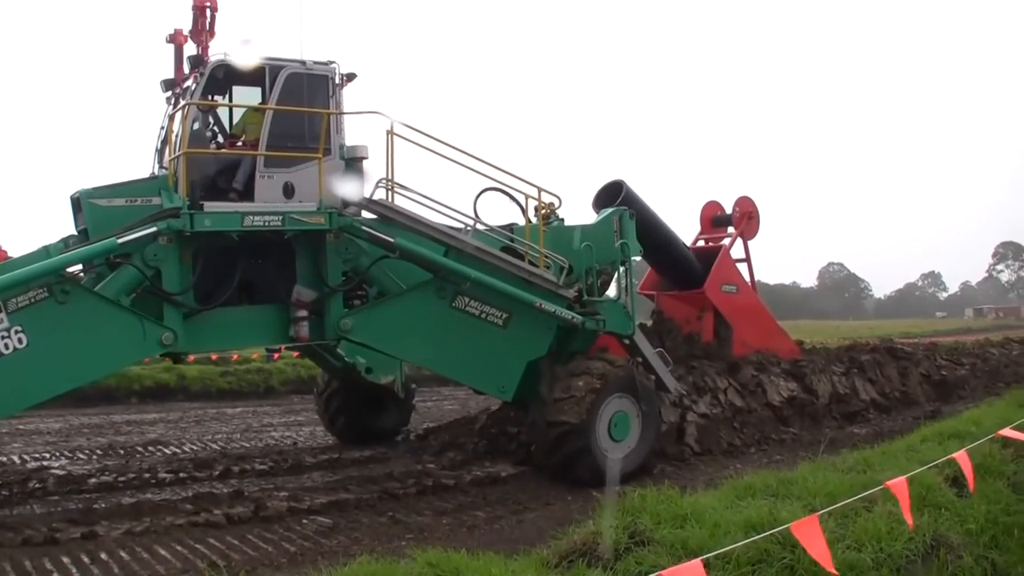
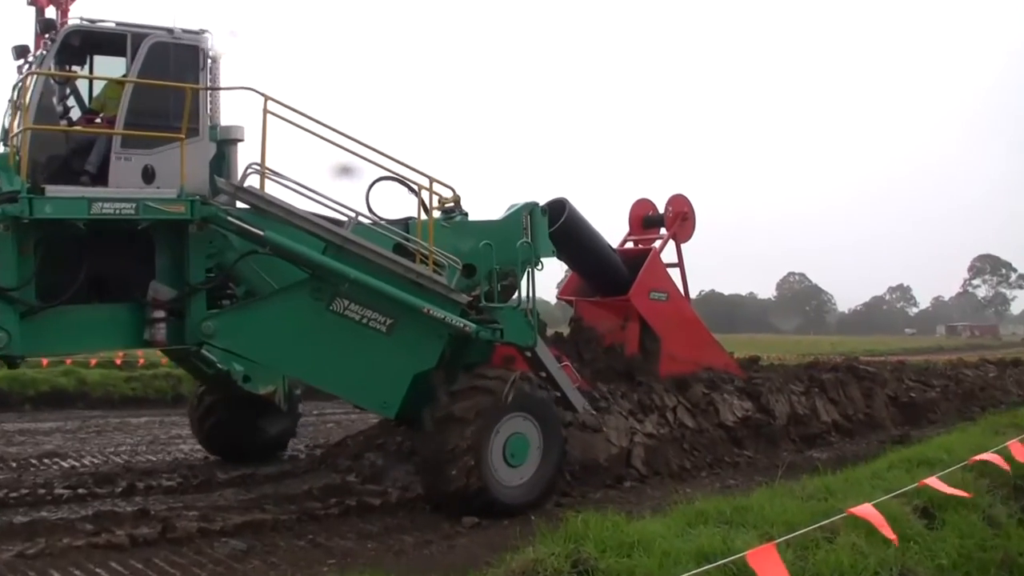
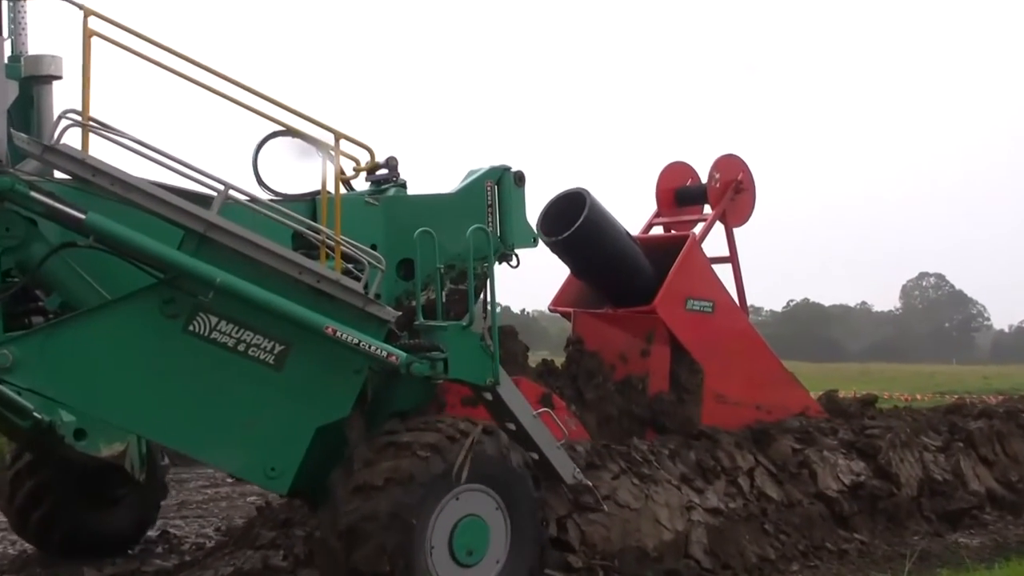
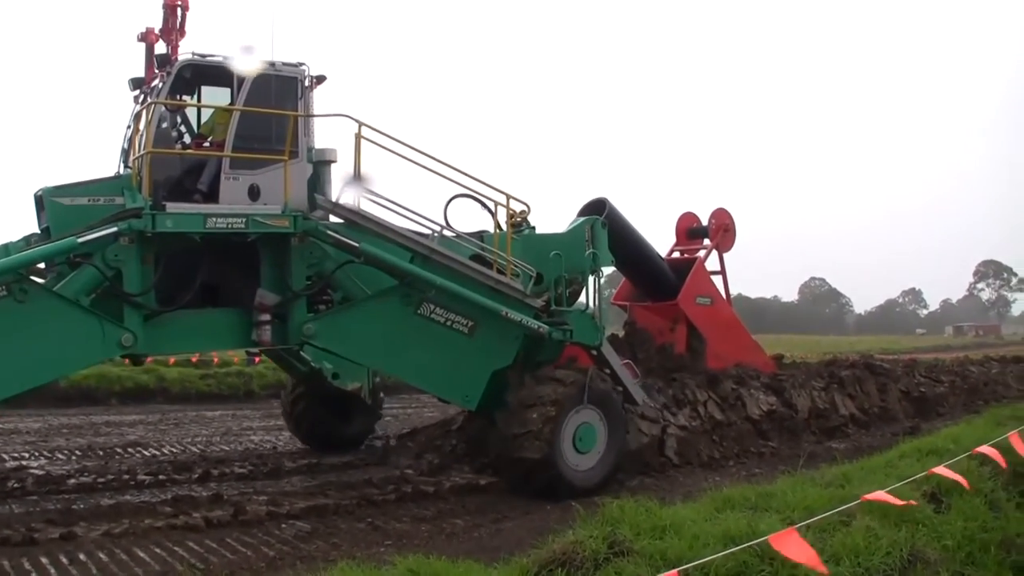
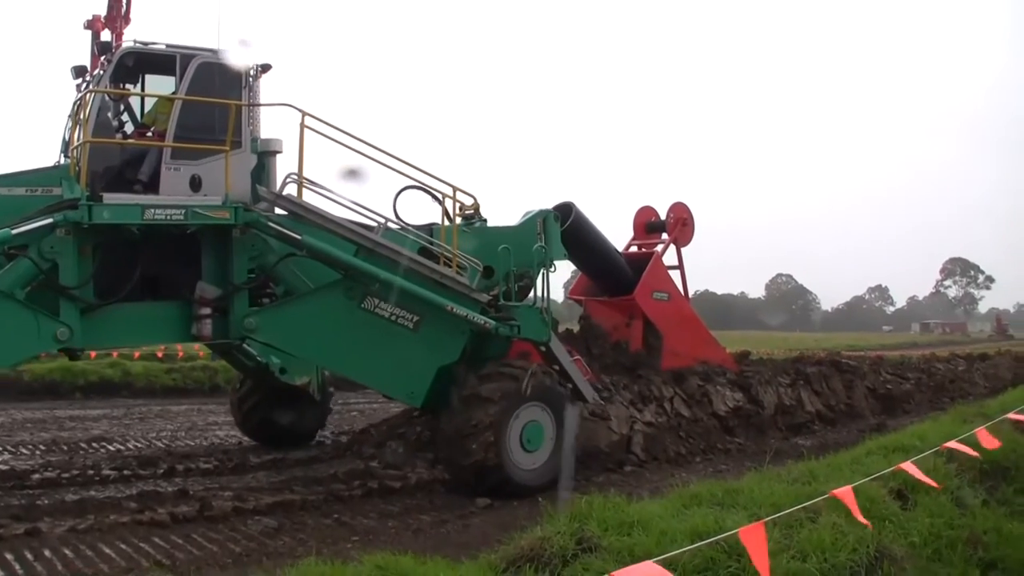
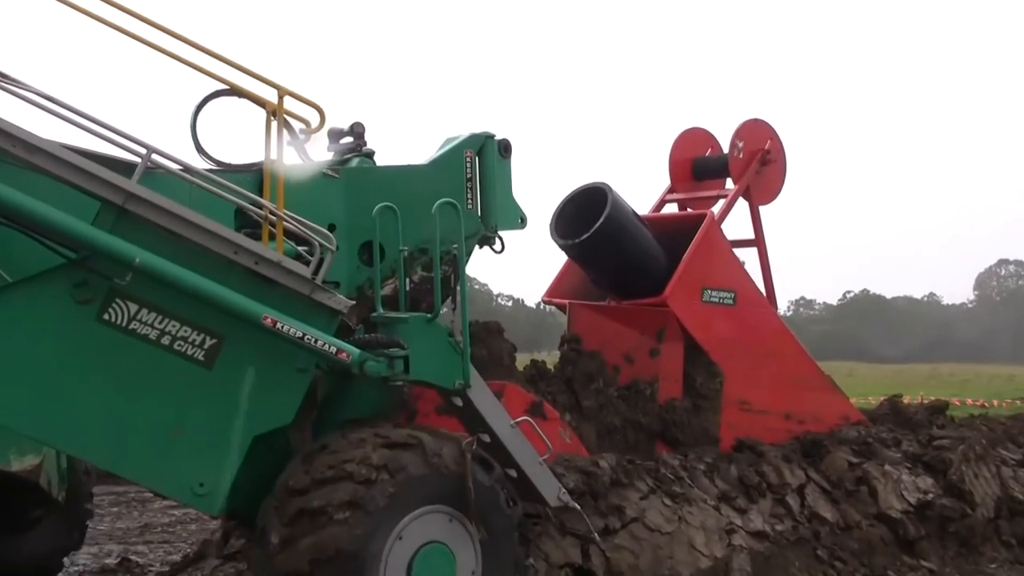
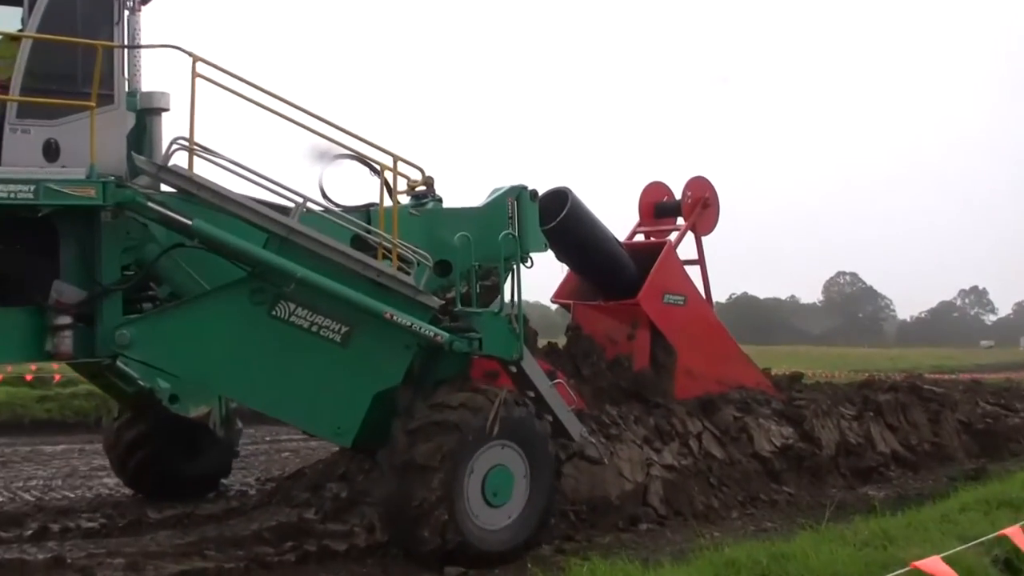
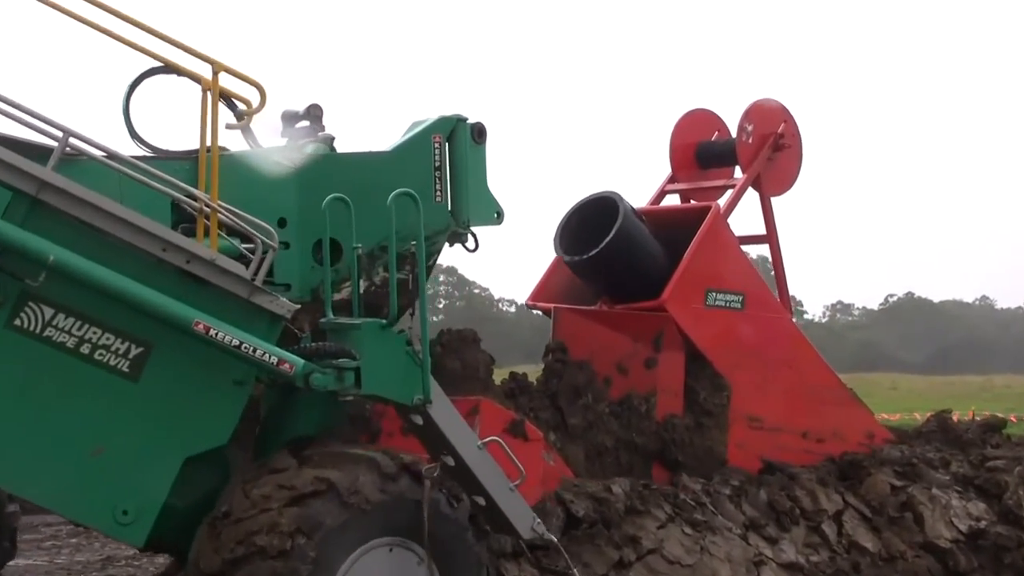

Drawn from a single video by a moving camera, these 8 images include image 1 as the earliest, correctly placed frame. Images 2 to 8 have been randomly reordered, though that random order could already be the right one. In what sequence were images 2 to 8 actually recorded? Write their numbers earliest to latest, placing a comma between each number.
4, 5, 2, 7, 3, 6, 8
